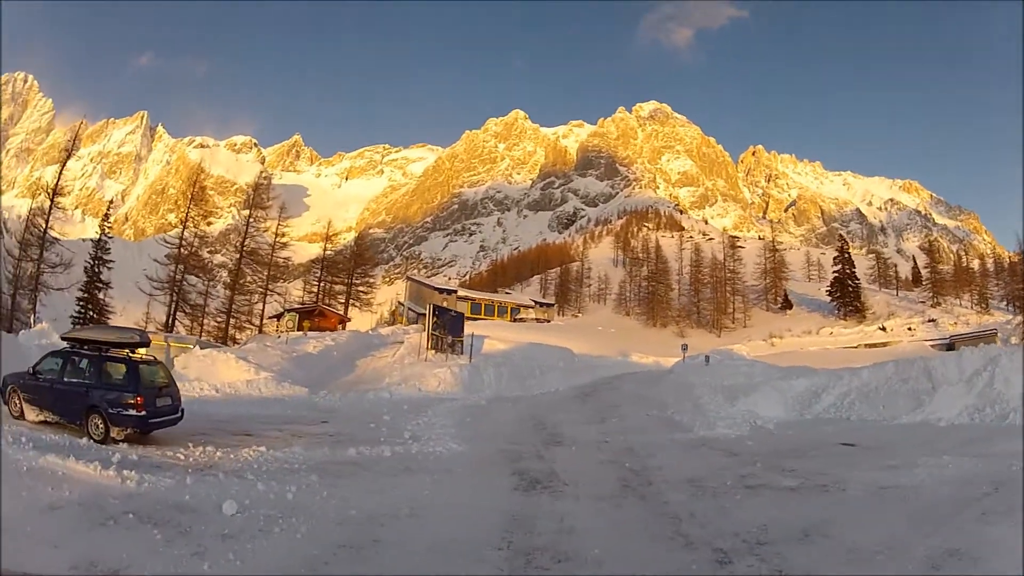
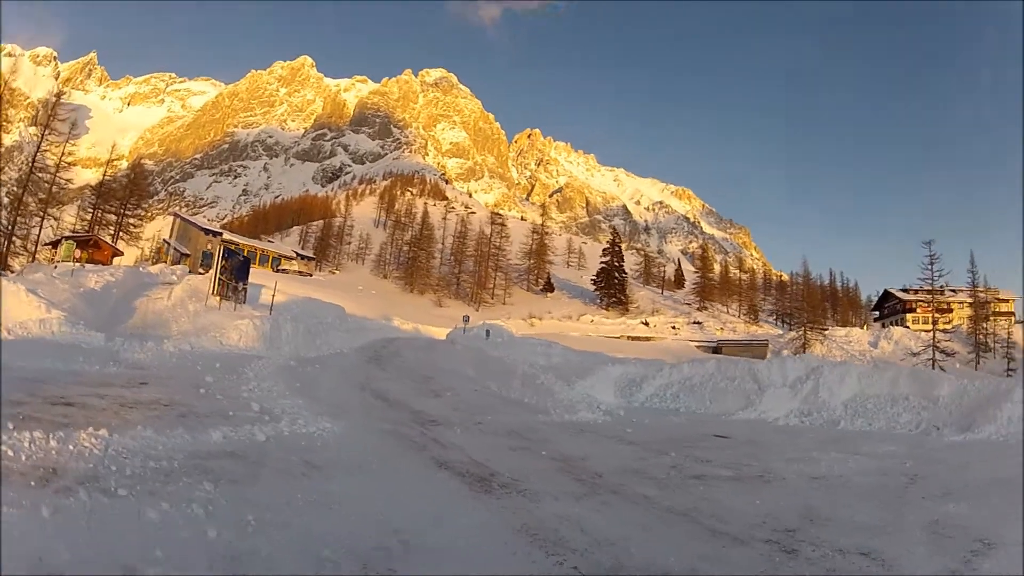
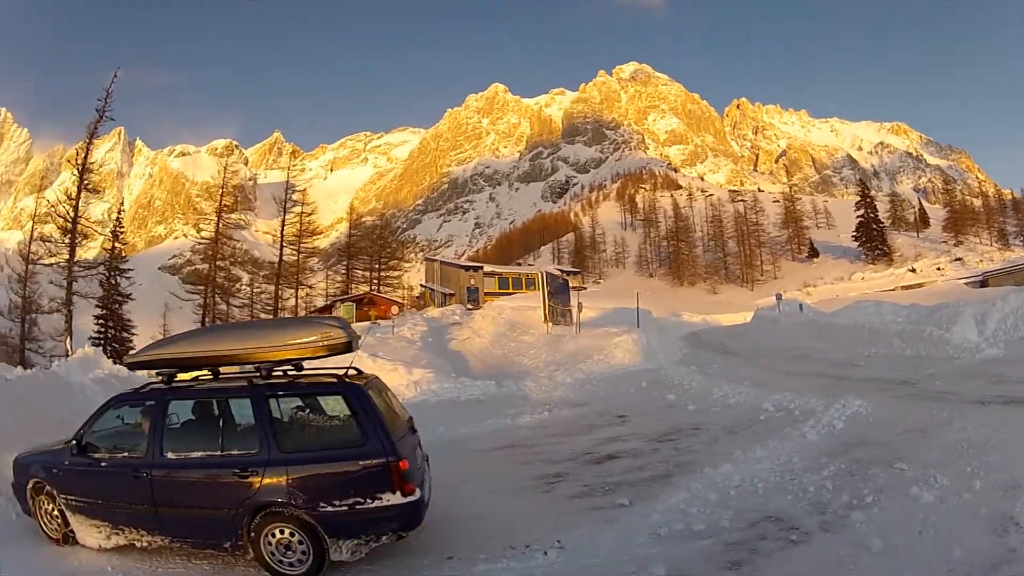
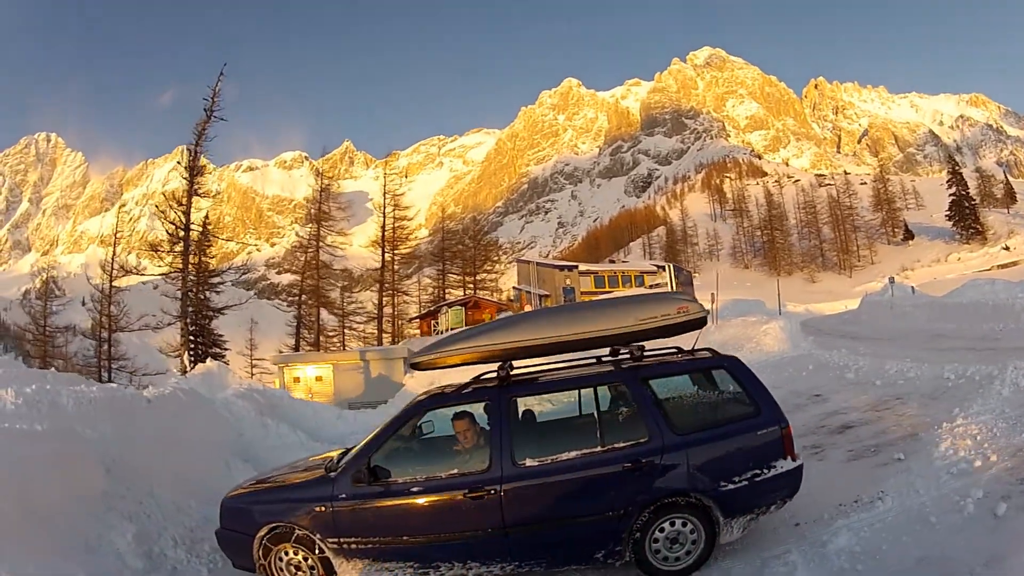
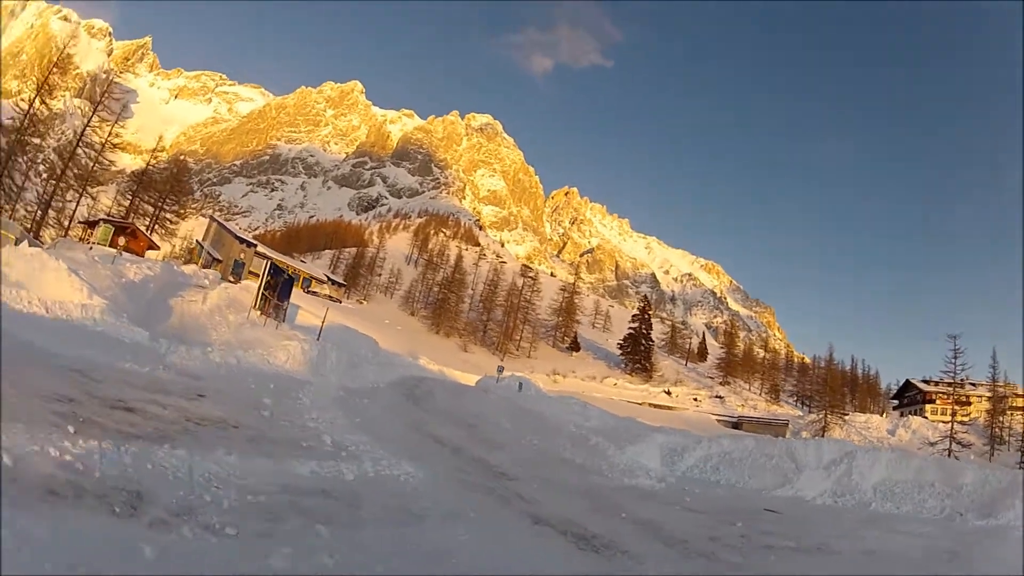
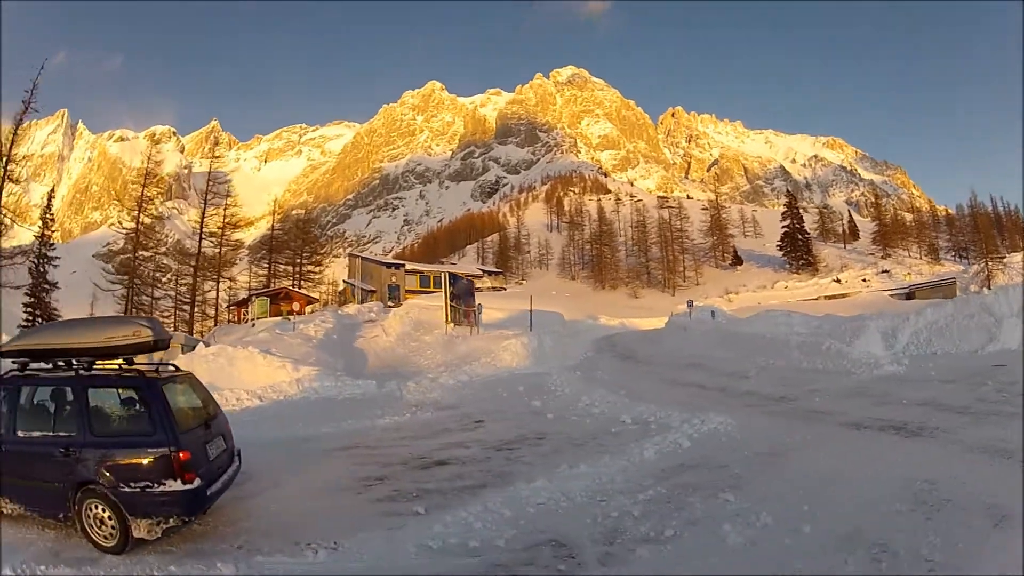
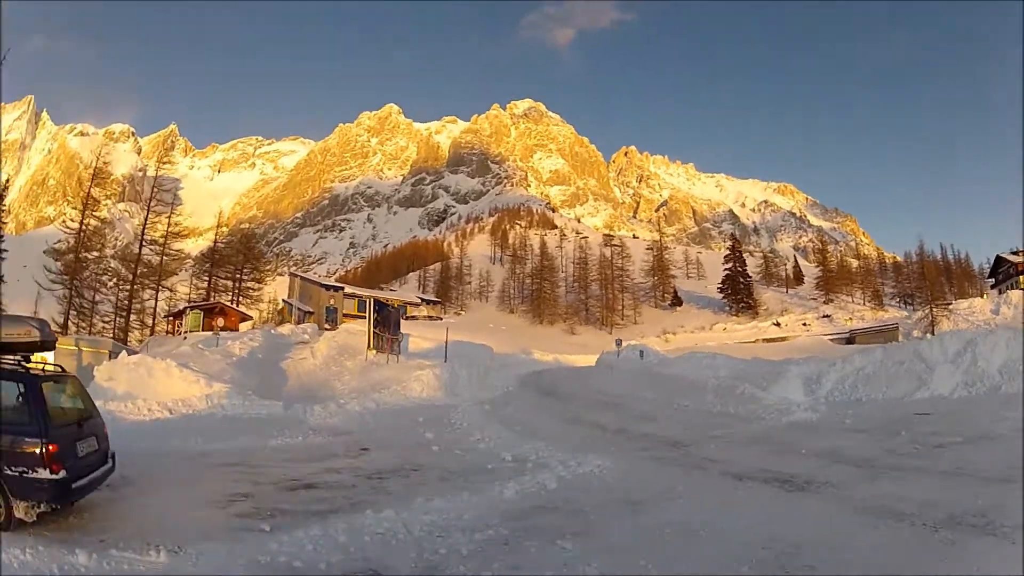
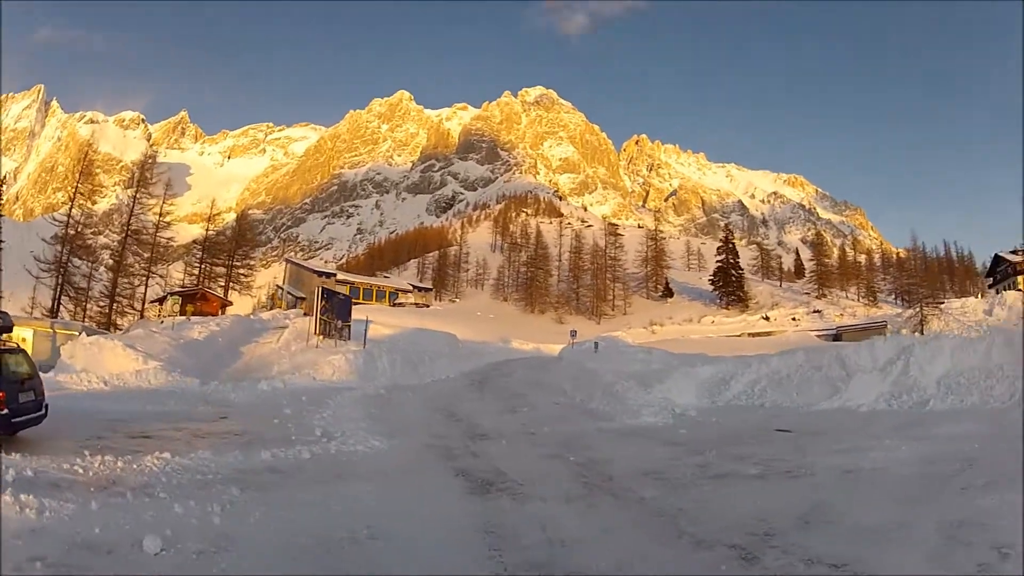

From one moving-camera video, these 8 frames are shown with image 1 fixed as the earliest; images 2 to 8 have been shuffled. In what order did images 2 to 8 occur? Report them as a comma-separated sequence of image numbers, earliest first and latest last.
8, 2, 5, 7, 6, 3, 4
